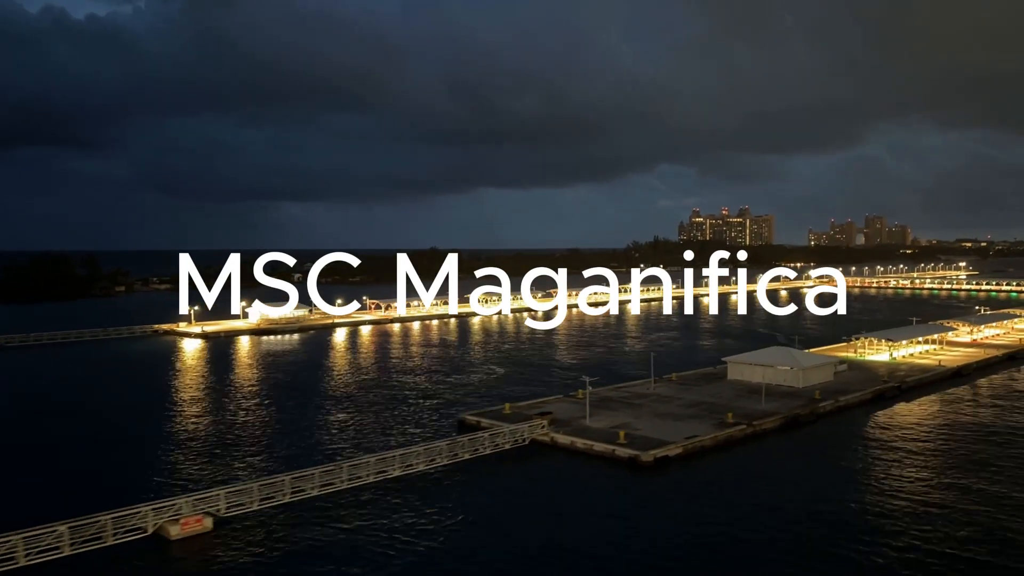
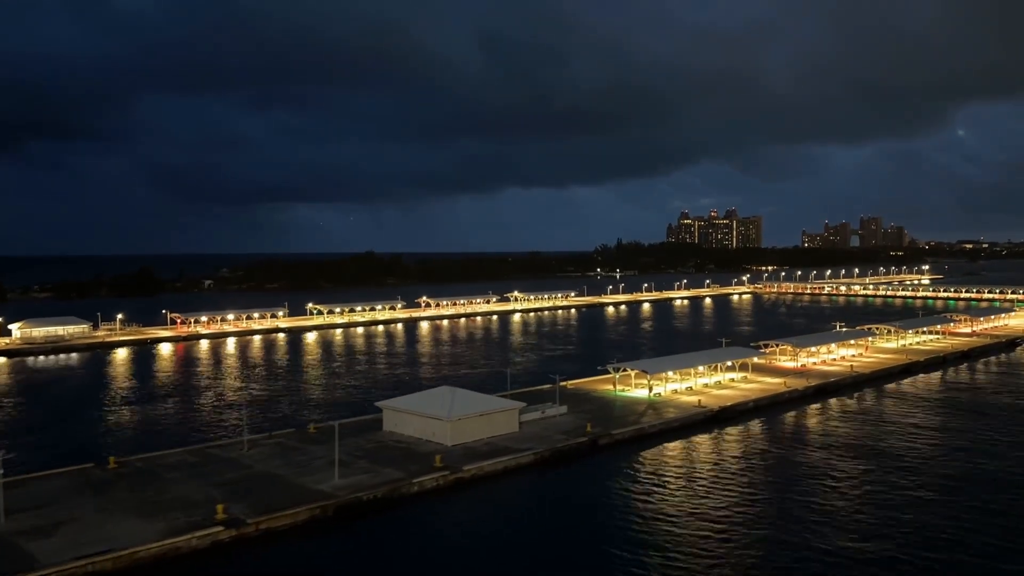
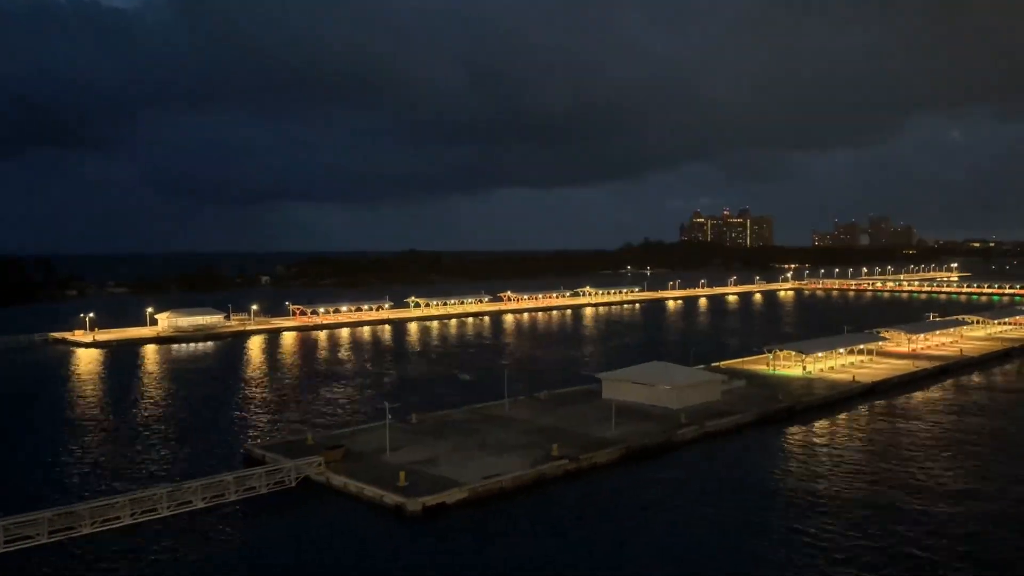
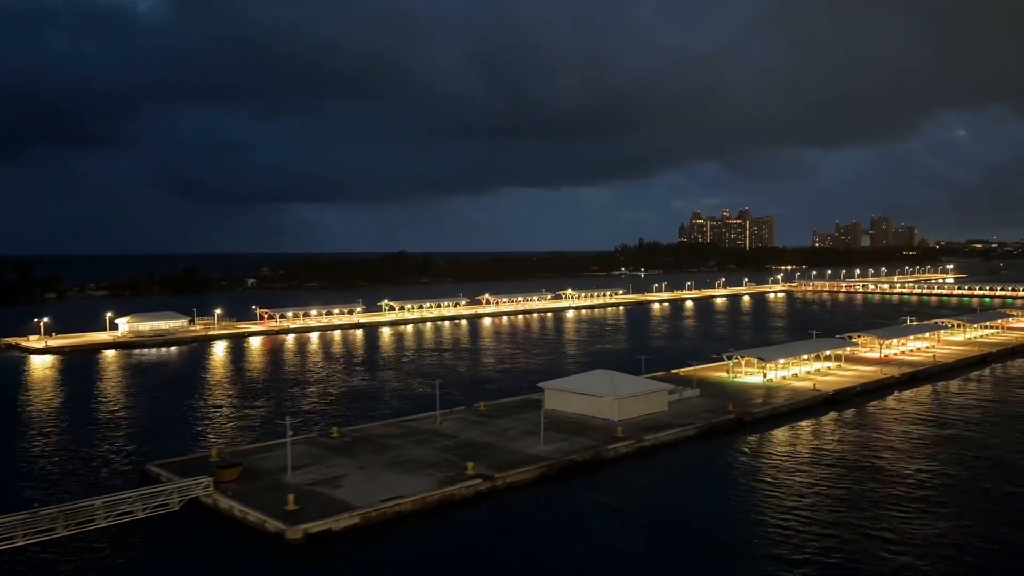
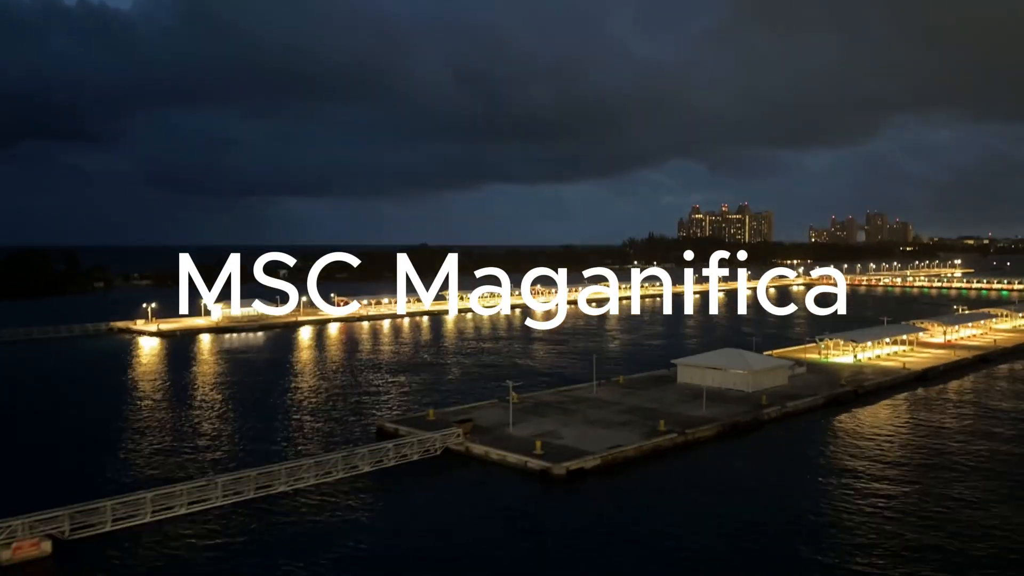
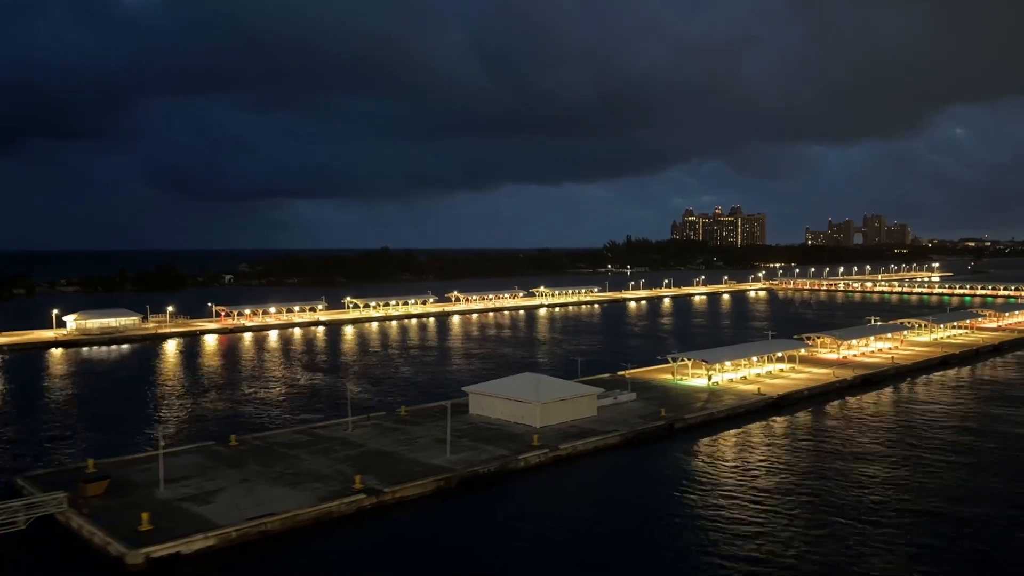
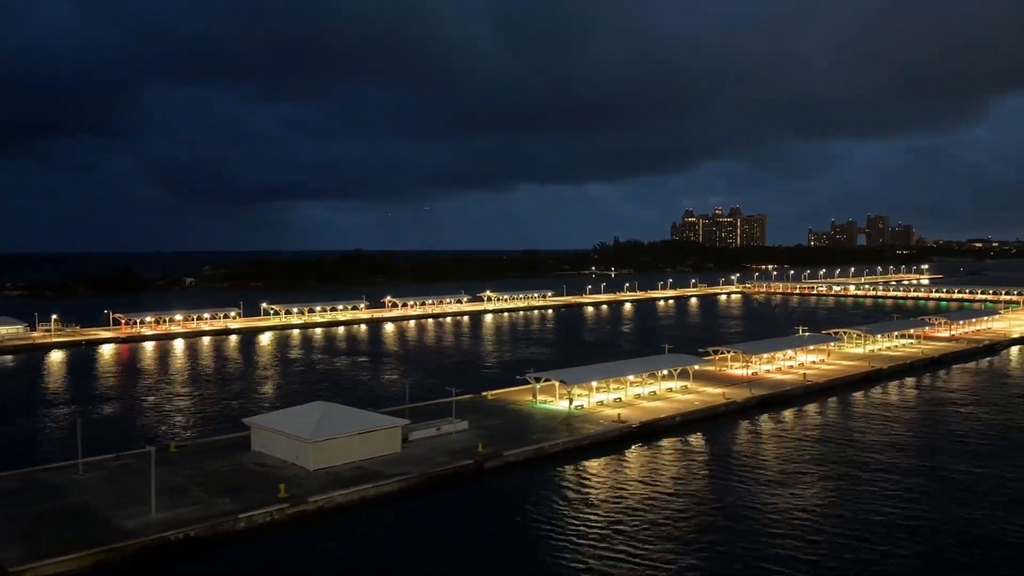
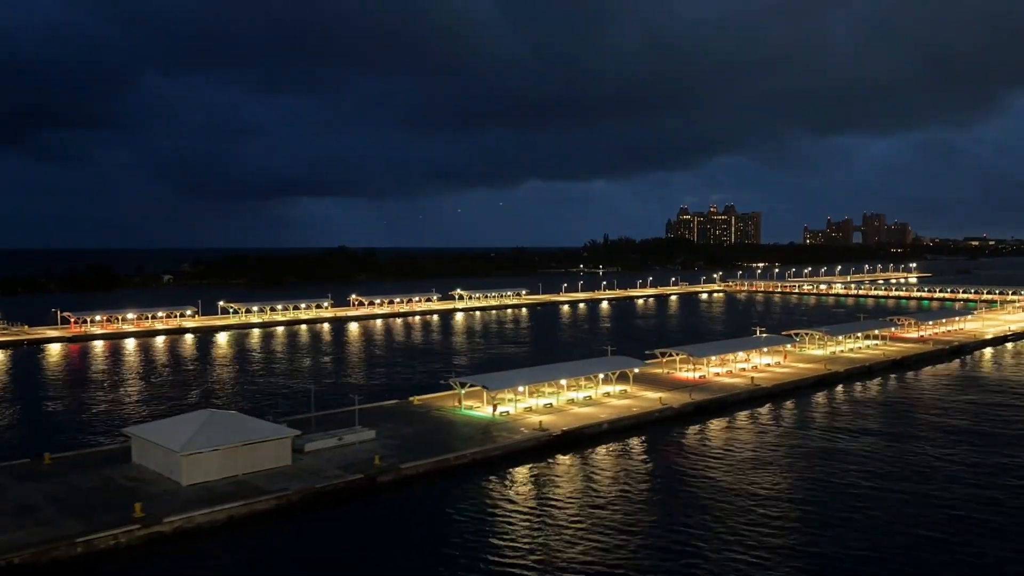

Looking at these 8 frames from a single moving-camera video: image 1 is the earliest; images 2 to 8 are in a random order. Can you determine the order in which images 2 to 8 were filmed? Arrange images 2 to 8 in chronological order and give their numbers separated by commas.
5, 3, 4, 6, 2, 7, 8
